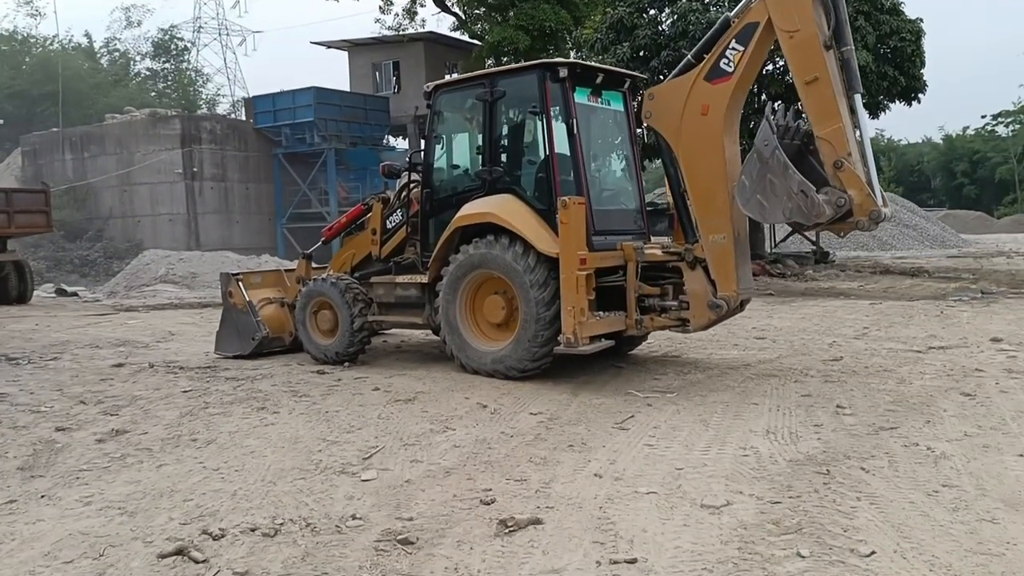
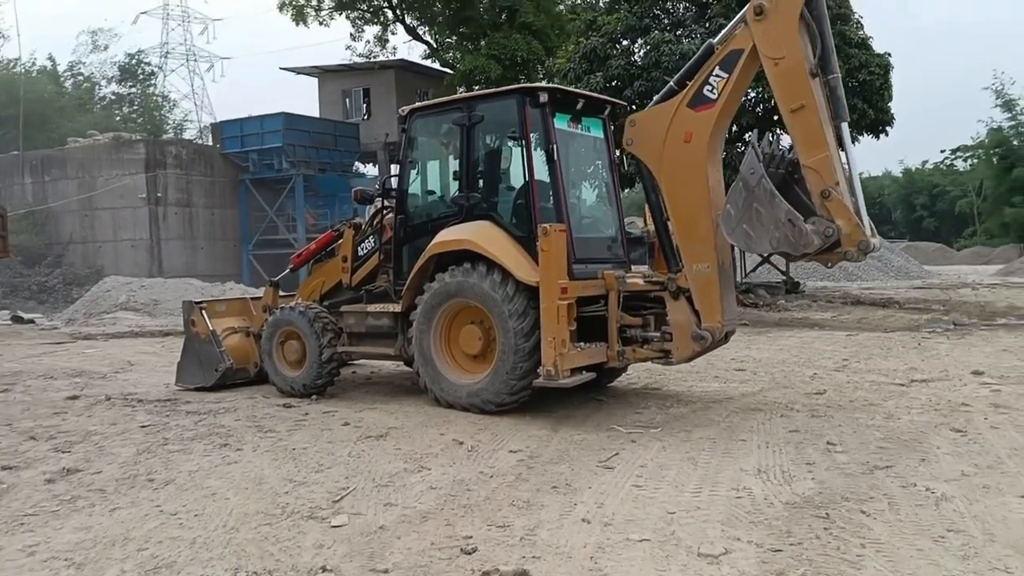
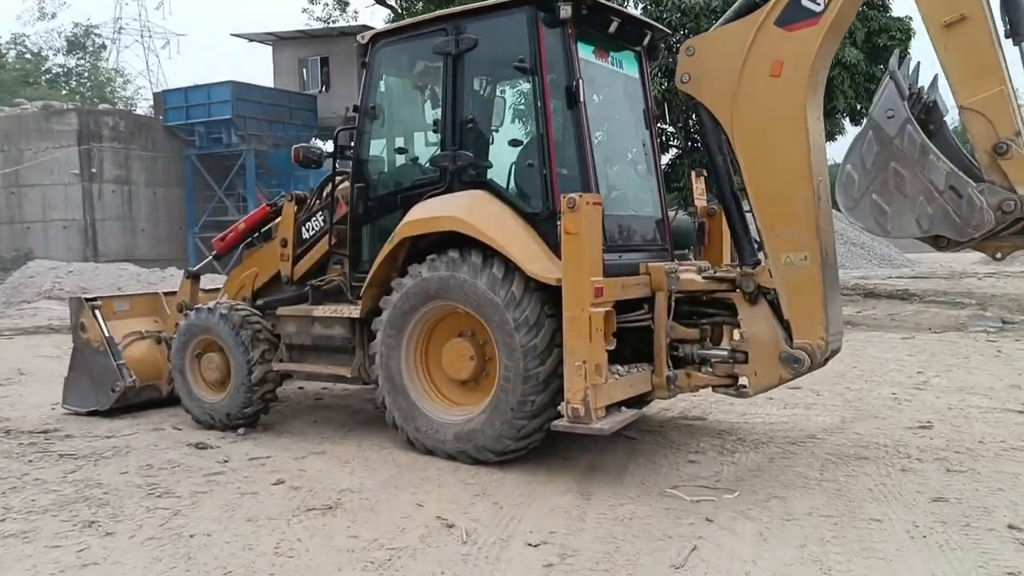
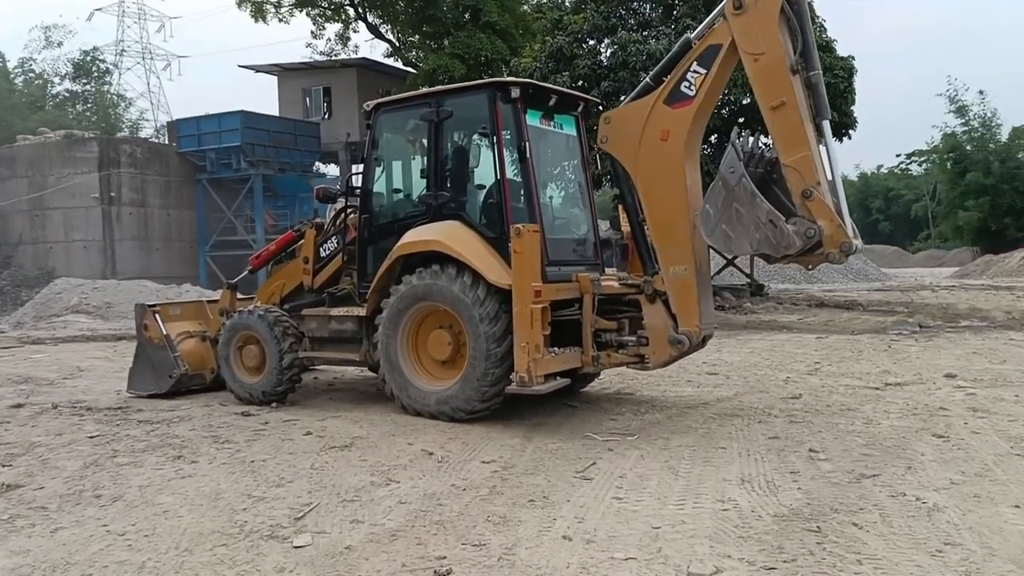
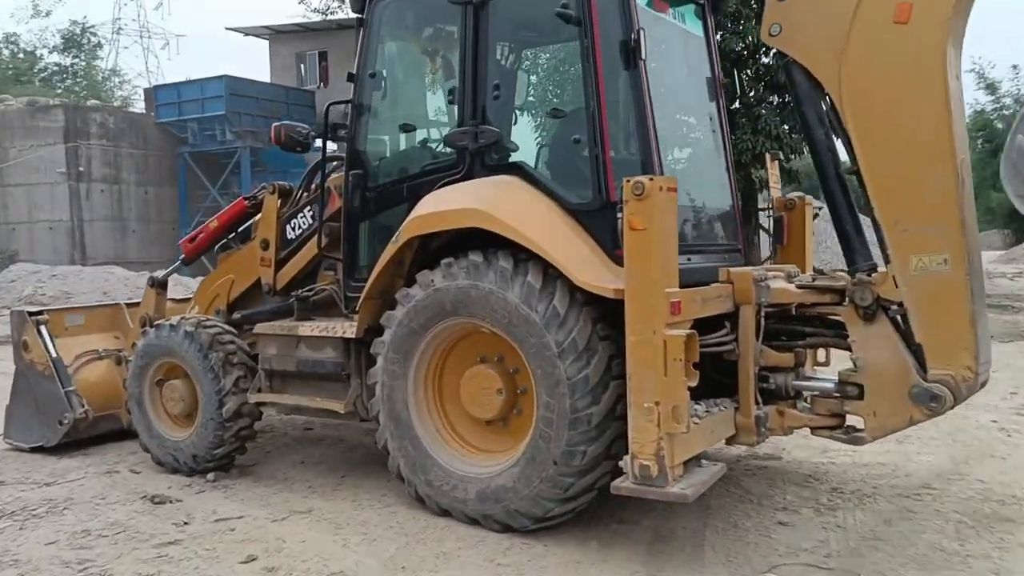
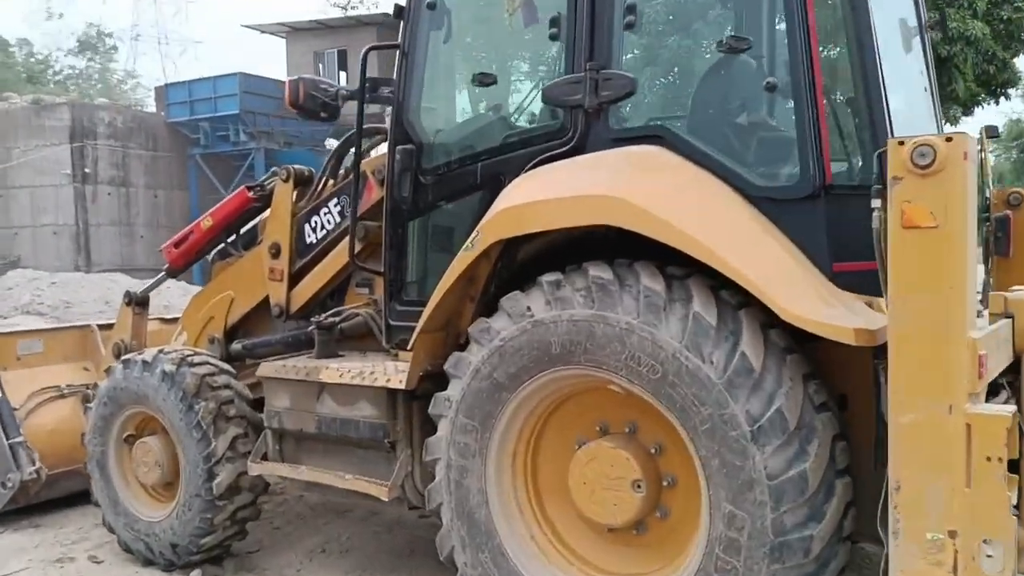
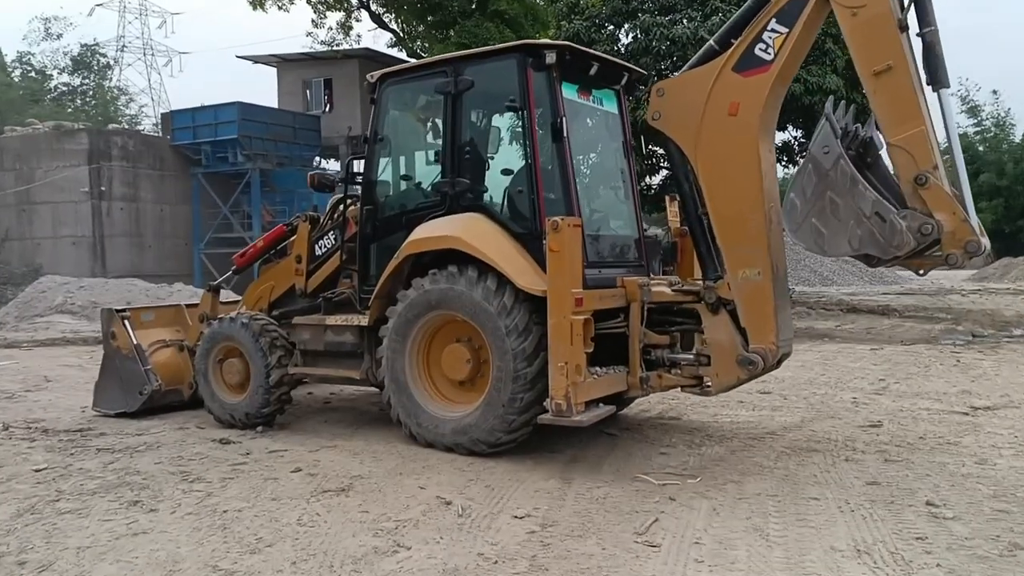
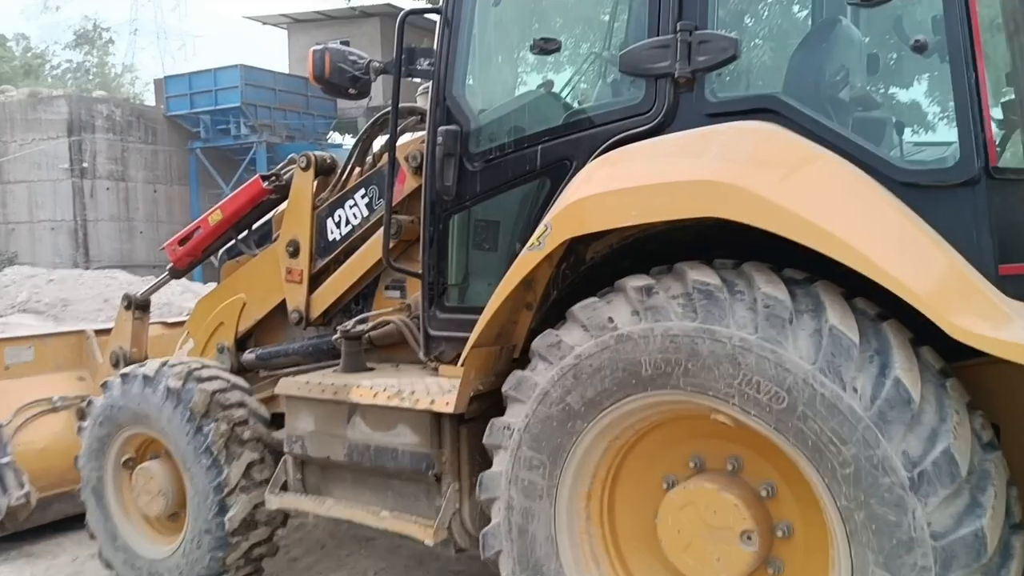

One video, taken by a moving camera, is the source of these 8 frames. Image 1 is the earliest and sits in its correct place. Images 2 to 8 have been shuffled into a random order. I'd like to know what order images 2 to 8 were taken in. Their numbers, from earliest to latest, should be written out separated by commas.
2, 4, 7, 3, 5, 6, 8
